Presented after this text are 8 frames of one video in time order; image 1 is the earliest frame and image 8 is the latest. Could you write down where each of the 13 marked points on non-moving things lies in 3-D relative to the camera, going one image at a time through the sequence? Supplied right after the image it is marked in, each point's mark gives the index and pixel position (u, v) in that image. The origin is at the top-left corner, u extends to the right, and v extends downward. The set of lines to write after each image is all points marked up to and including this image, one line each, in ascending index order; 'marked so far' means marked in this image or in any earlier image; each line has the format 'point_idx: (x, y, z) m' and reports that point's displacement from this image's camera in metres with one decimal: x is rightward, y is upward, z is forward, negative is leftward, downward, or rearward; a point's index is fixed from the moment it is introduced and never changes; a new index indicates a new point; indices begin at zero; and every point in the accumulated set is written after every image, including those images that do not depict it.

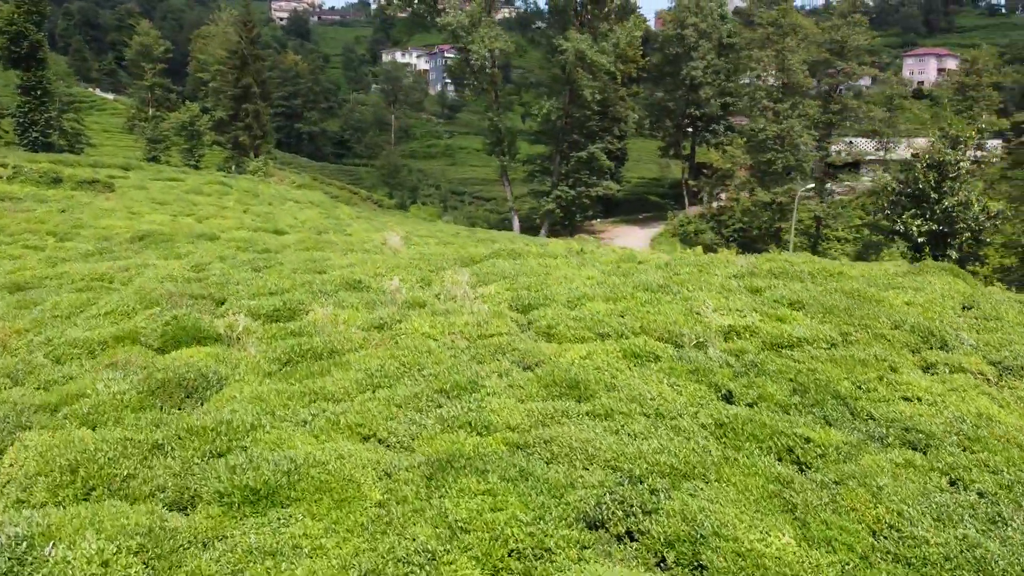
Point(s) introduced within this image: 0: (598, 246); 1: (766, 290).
0: (+1.4, +0.6, +13.5) m
1: (+2.7, 0.0, +8.5) m
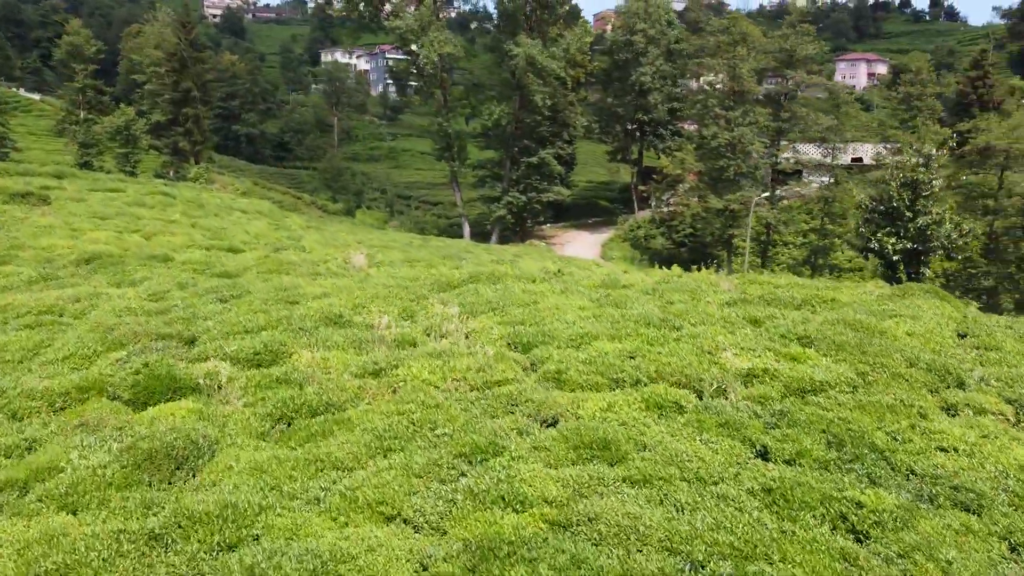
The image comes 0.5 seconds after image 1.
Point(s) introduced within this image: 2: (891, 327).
0: (+1.0, +0.3, +13.2) m
1: (+2.6, -0.3, +8.3) m
2: (+3.8, -0.4, +8.3) m
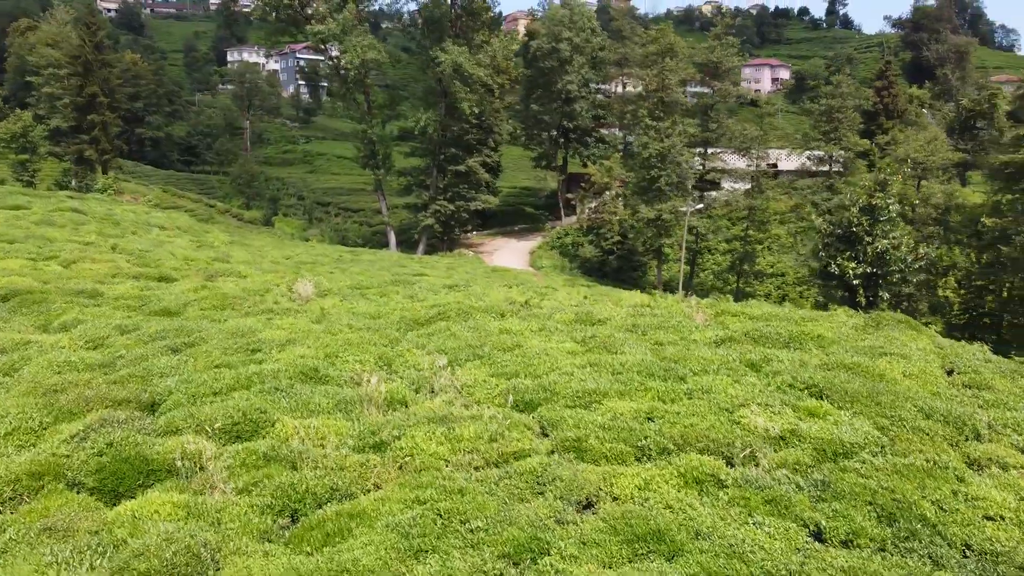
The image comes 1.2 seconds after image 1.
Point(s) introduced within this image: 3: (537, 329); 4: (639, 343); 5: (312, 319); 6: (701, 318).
0: (+0.4, -0.2, +12.8) m
1: (+2.5, -0.8, +8.1) m
2: (+3.8, -0.8, +8.2) m
3: (+0.3, -0.5, +10.0) m
4: (+1.4, -0.6, +9.0) m
5: (-2.6, -0.4, +10.7) m
6: (+2.5, -0.4, +10.6) m
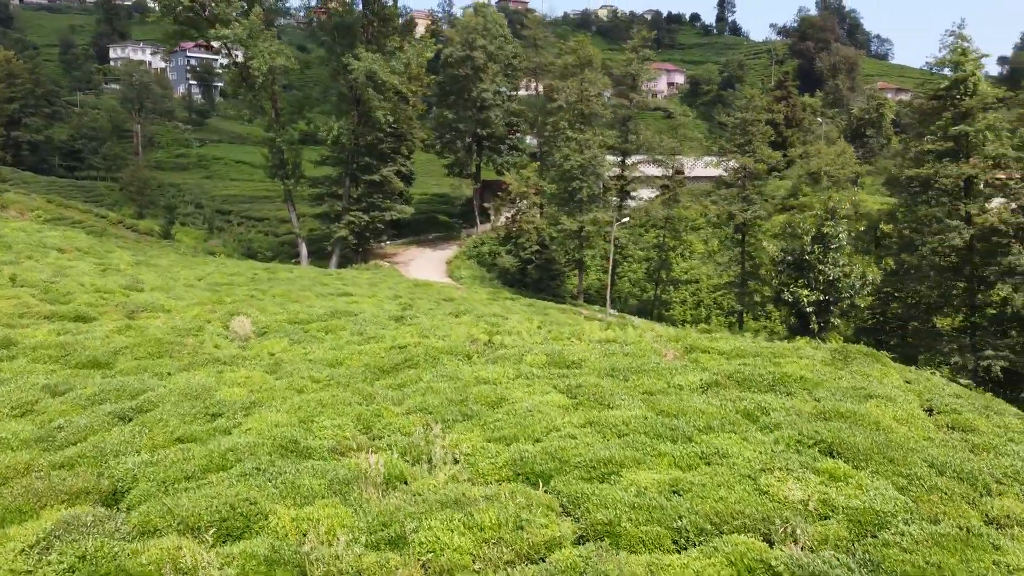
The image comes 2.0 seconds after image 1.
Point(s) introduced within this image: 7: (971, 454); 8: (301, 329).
0: (-0.2, -0.7, +12.3) m
1: (+2.5, -1.3, +7.9) m
2: (+3.7, -1.3, +8.2) m
3: (0.0, -1.0, +9.6) m
4: (+1.2, -1.1, +8.7) m
5: (-3.0, -1.0, +9.9) m
6: (+2.1, -0.9, +10.4) m
7: (+4.2, -1.5, +7.5) m
8: (-3.4, -0.7, +13.2) m
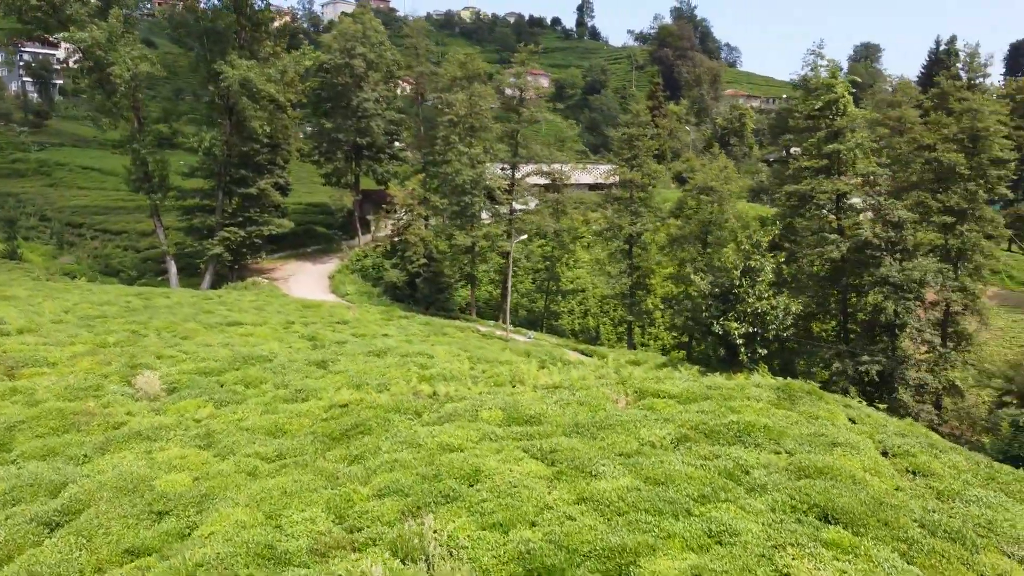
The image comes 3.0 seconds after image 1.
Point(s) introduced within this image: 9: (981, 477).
0: (-1.1, -1.3, +11.8) m
1: (+2.3, -1.8, +7.9) m
2: (+3.5, -1.8, +8.4) m
3: (-0.4, -1.7, +9.1) m
4: (+1.0, -1.7, +8.4) m
5: (-3.4, -1.7, +8.9) m
6: (+1.5, -1.5, +10.3) m
7: (+4.1, -2.1, +7.8) m
8: (-4.4, -1.4, +12.1) m
9: (+5.1, -2.1, +8.9) m
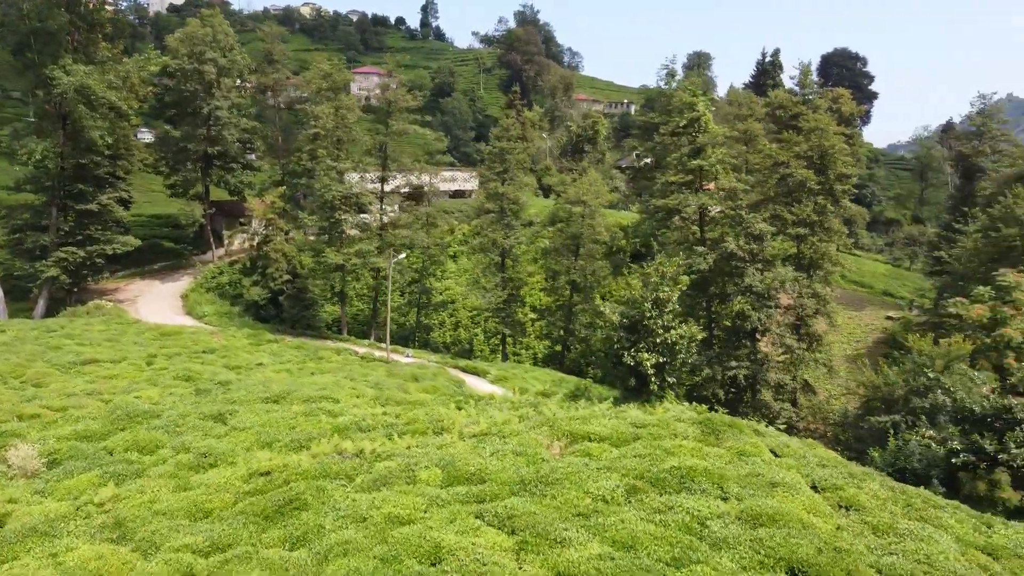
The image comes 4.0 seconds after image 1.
0: (-2.2, -2.0, +11.2) m
1: (+1.9, -2.4, +8.0) m
2: (+3.0, -2.3, +8.7) m
3: (-0.9, -2.3, +8.7) m
4: (+0.5, -2.3, +8.3) m
5: (-3.9, -2.5, +7.9) m
6: (+0.7, -2.1, +10.2) m
7: (+3.7, -2.6, +8.2) m
8: (-5.4, -2.2, +10.9) m
9: (+4.5, -2.5, +9.5) m
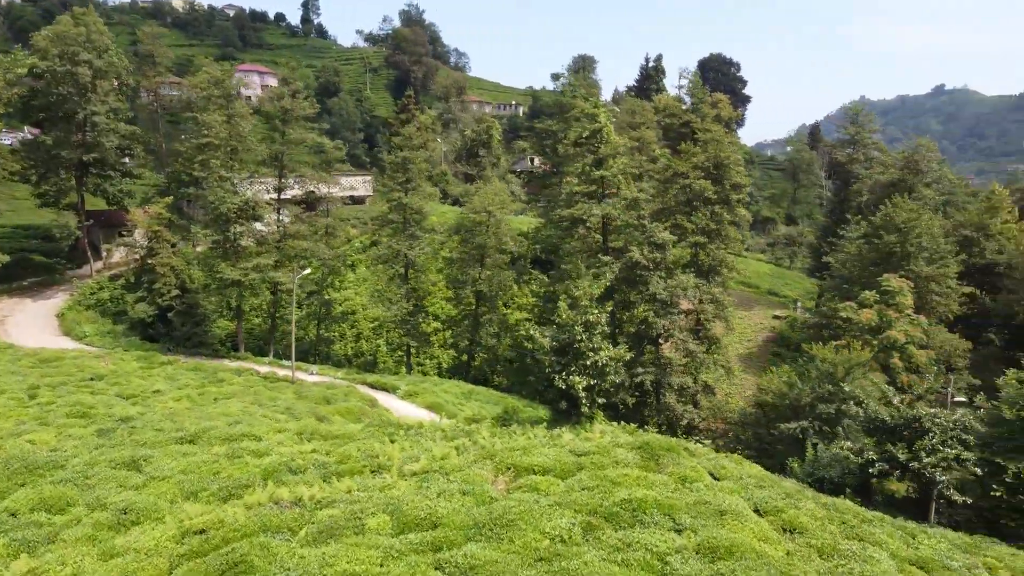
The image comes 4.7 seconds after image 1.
0: (-2.9, -2.5, +10.6) m
1: (+1.6, -2.8, +8.0) m
2: (+2.5, -2.7, +8.8) m
3: (-1.3, -2.8, +8.3) m
4: (+0.1, -2.7, +8.1) m
5: (-4.1, -3.0, +7.2) m
6: (0.0, -2.5, +10.1) m
7: (+3.3, -2.9, +8.5) m
8: (-6.1, -2.7, +9.9) m
9: (+4.0, -2.9, +9.9) m
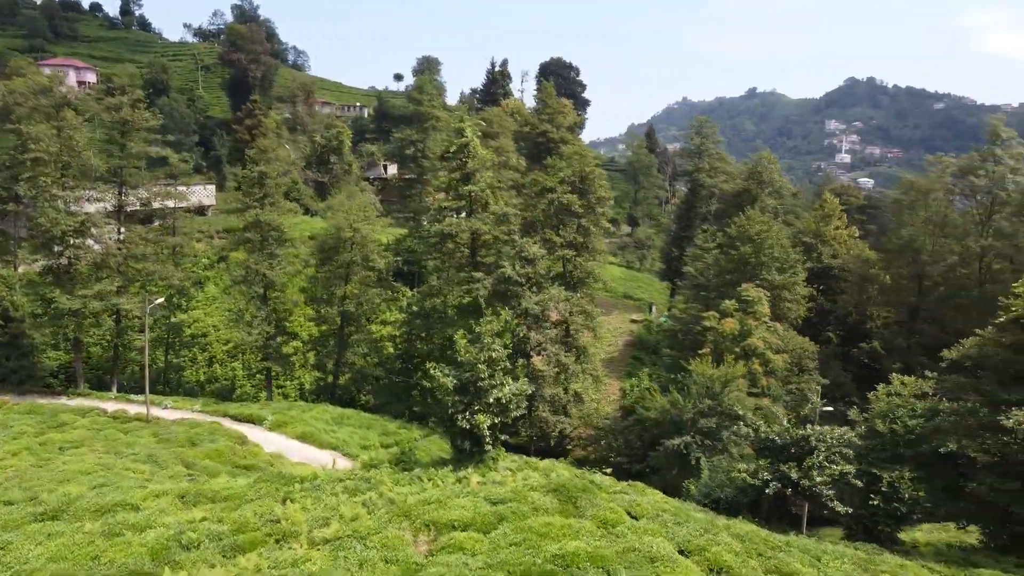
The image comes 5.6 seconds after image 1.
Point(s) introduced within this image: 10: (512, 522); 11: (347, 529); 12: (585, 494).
0: (-3.9, -3.2, +9.6) m
1: (+1.1, -3.3, +7.9) m
2: (+1.8, -3.2, +8.9) m
3: (-1.9, -3.4, +7.6) m
4: (-0.4, -3.3, +7.7) m
5: (-4.4, -3.7, +6.0) m
6: (-0.9, -3.1, +9.6) m
7: (+2.7, -3.4, +8.7) m
8: (-6.9, -3.5, +8.2) m
9: (+3.0, -3.3, +10.2) m
10: (0.0, -2.9, +10.3) m
11: (-2.2, -3.0, +10.2) m
12: (+1.0, -2.8, +11.3) m
